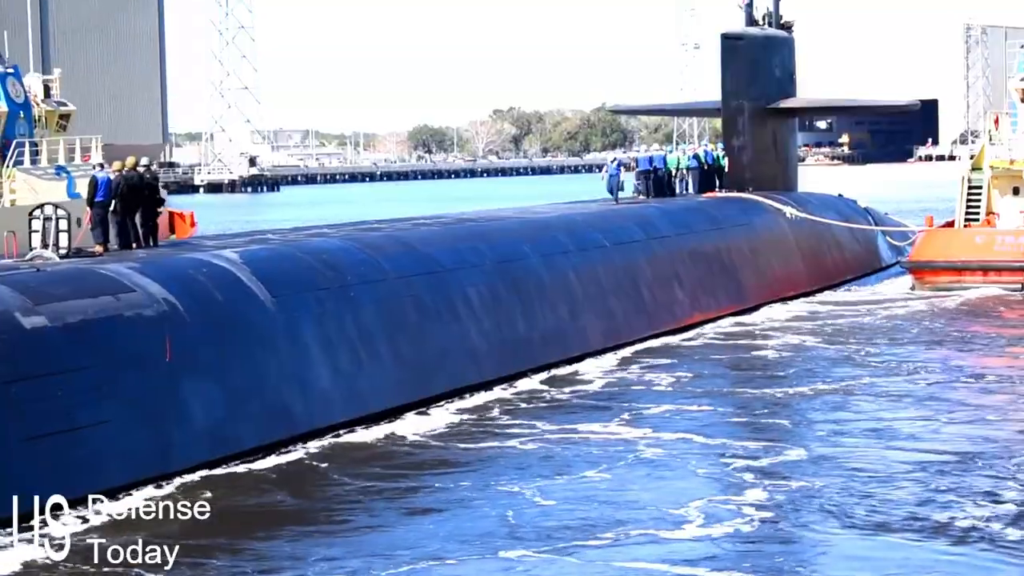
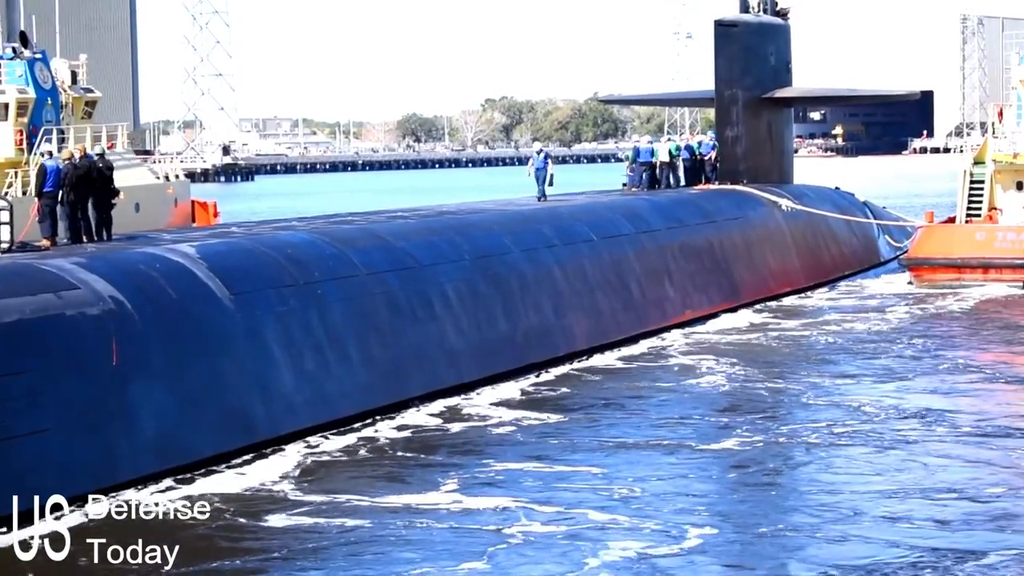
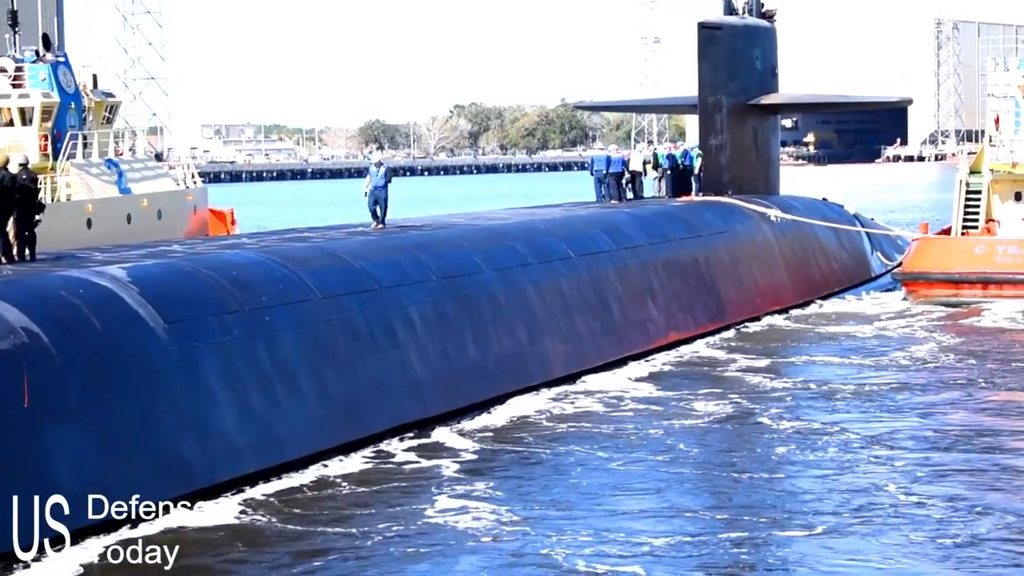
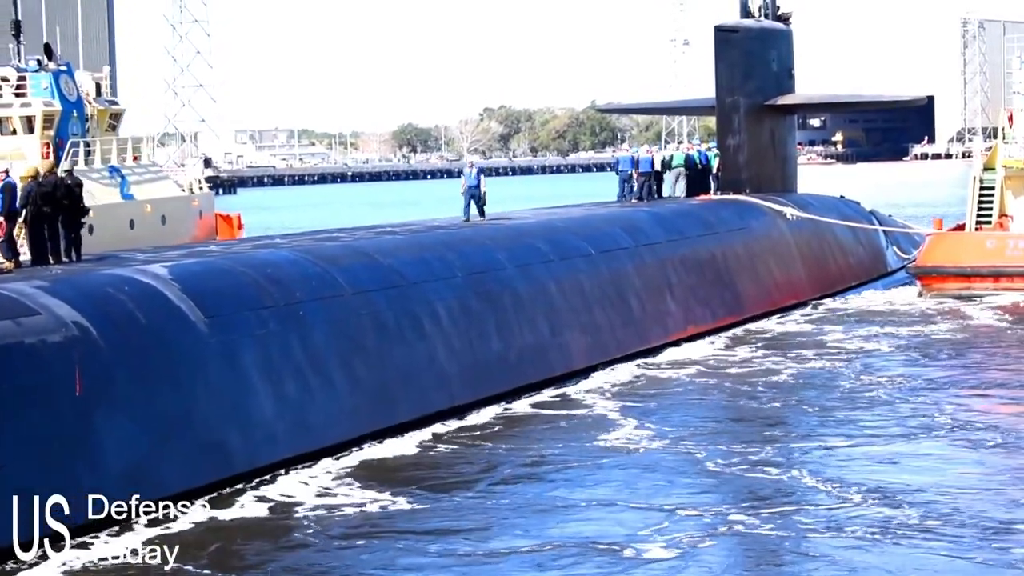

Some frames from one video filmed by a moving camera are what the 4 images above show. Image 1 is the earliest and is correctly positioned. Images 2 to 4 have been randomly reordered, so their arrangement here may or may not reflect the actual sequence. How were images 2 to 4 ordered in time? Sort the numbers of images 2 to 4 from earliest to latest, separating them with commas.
2, 4, 3
